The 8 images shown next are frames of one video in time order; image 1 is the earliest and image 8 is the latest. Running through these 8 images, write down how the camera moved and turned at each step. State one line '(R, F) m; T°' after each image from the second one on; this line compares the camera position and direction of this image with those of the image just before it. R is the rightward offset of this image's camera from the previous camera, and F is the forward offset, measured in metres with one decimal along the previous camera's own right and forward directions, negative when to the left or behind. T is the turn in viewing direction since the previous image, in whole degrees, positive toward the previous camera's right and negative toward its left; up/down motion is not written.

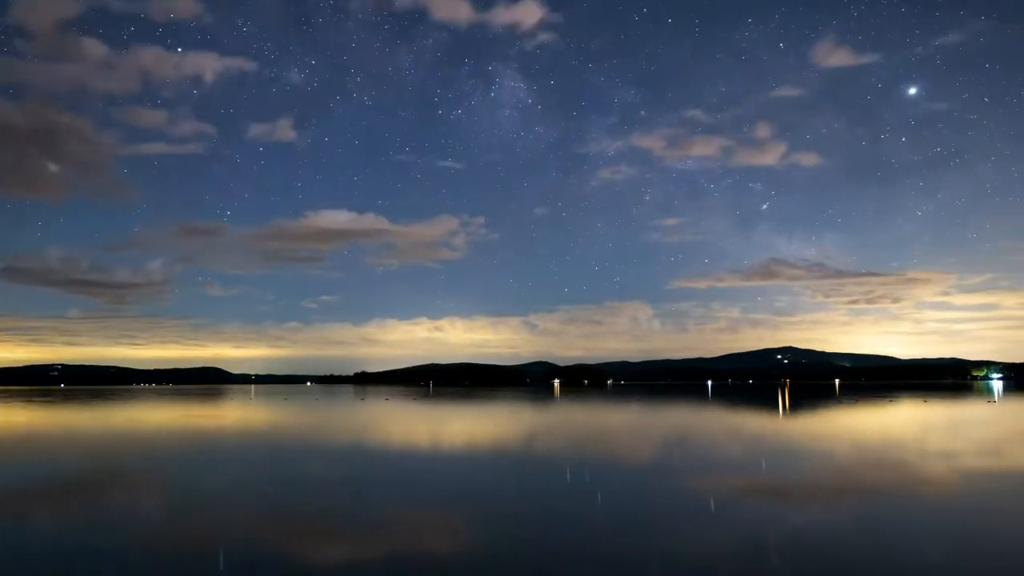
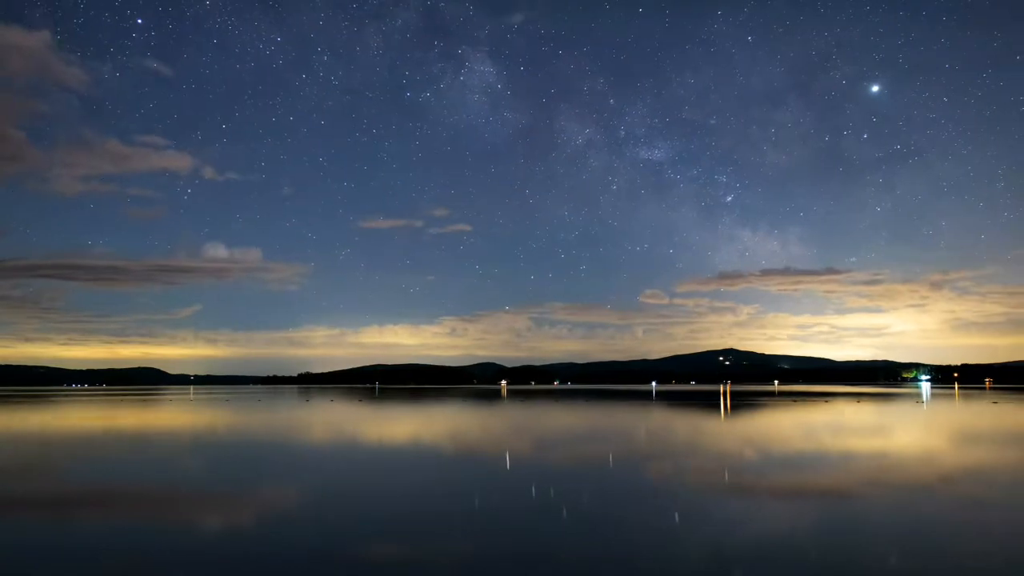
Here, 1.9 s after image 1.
(+0.2, -0.1) m; +2°
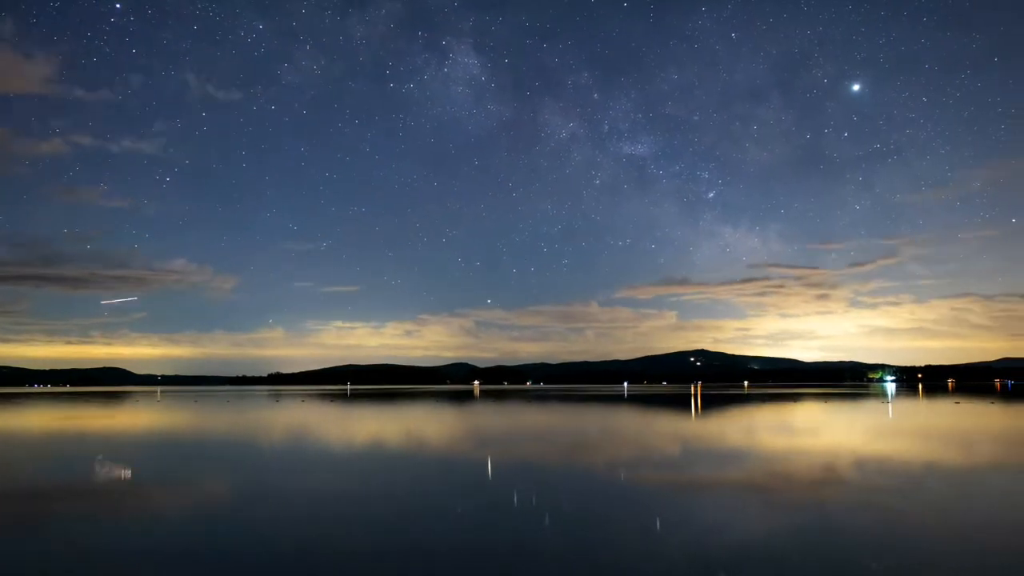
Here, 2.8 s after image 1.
(+0.2, -0.1) m; +1°
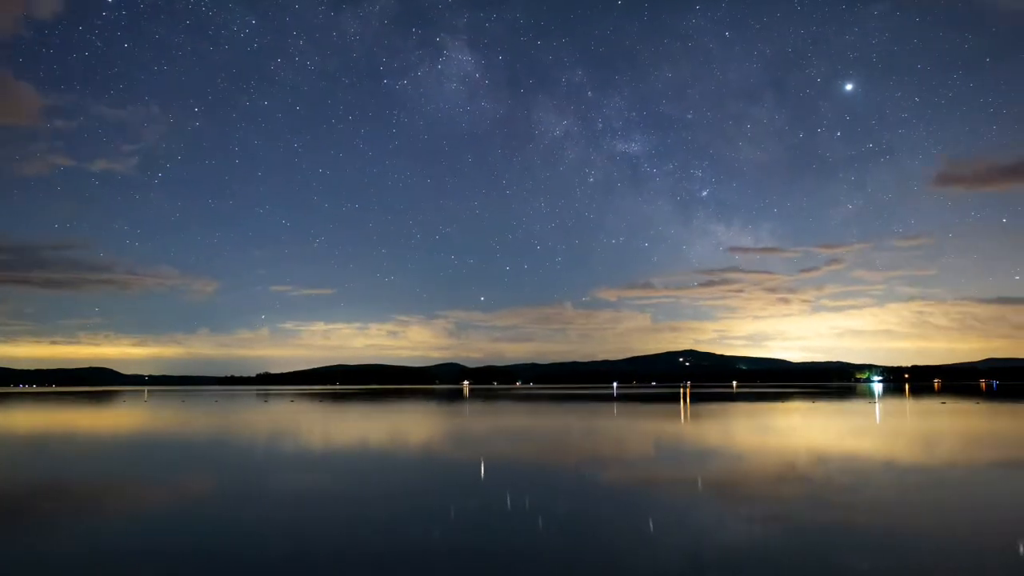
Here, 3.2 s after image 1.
(+0.3, -0.3) m; -10°
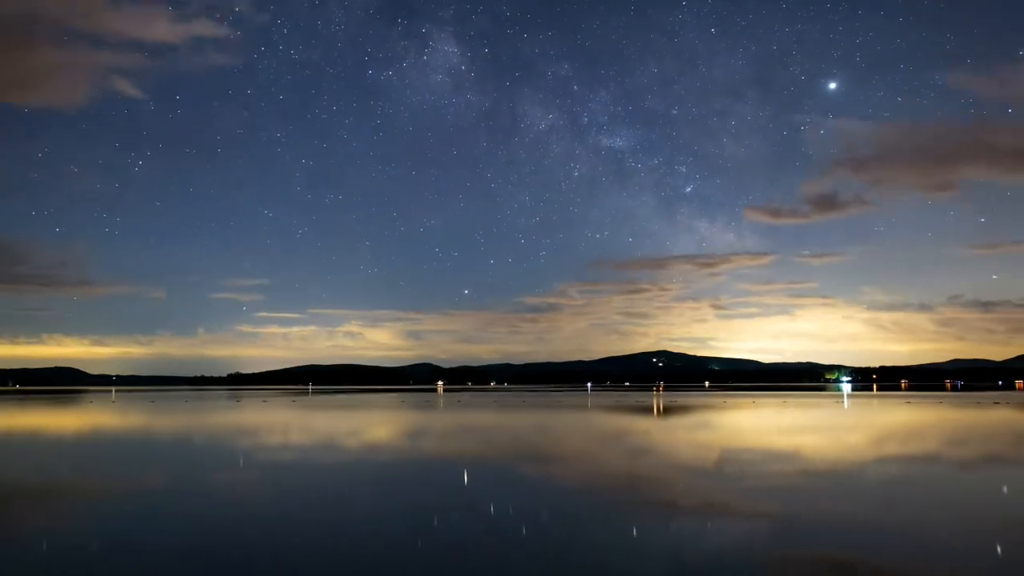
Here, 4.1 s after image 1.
(-0.1, +0.2) m; +2°
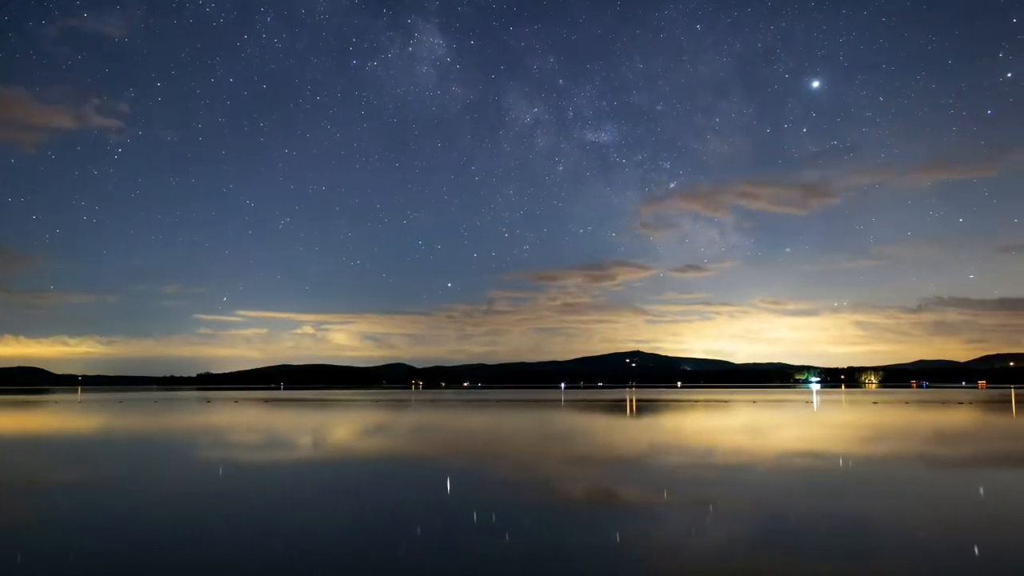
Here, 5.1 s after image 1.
(-0.1, +0.2) m; +2°
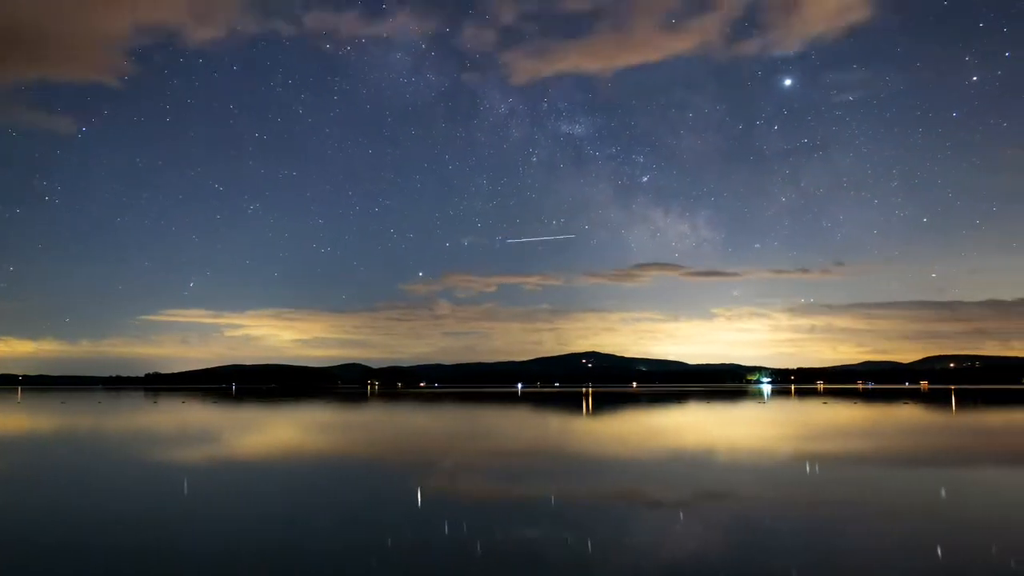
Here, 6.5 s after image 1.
(-0.2, +0.3) m; +3°
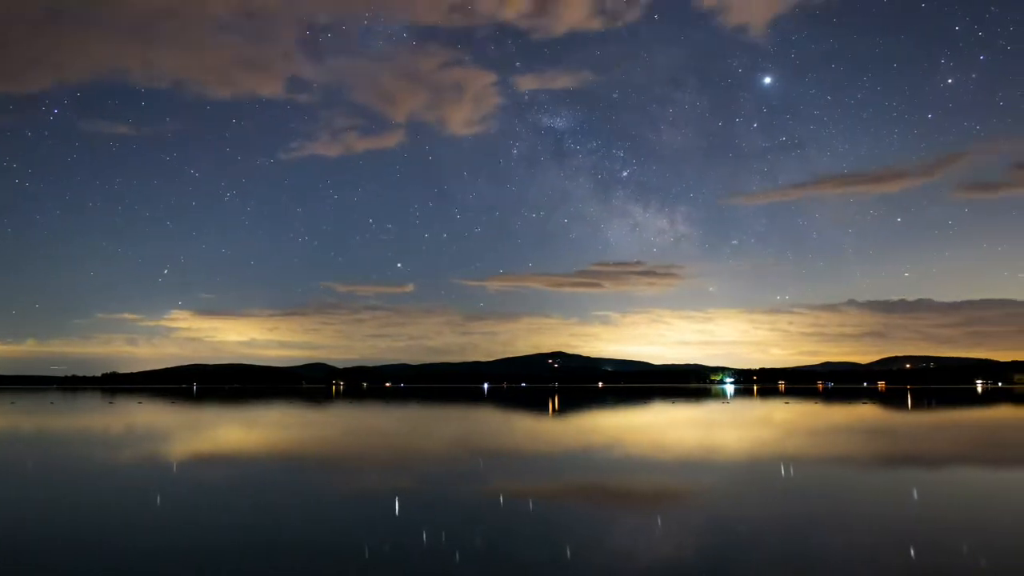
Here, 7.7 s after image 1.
(-0.2, +0.3) m; +2°
